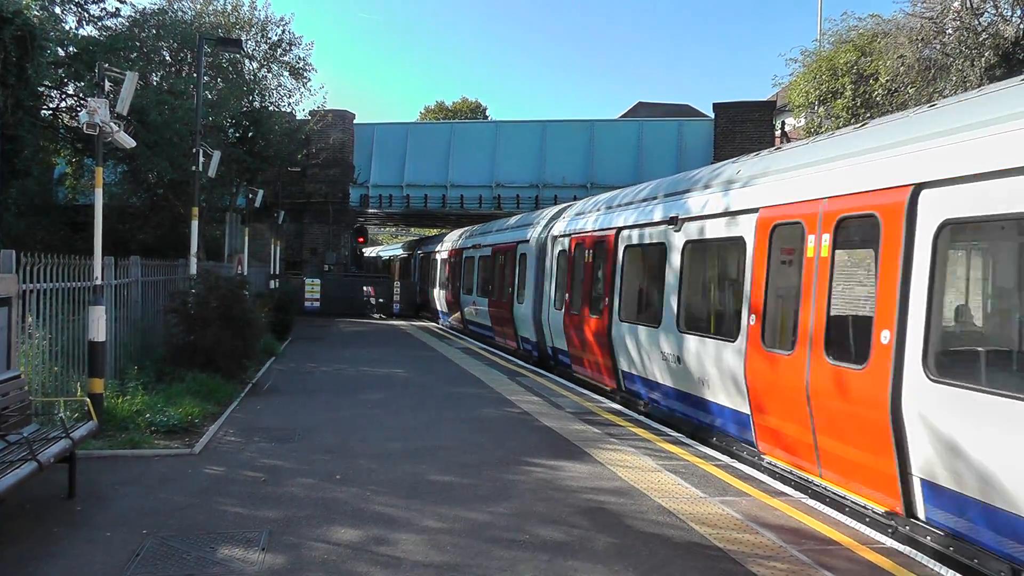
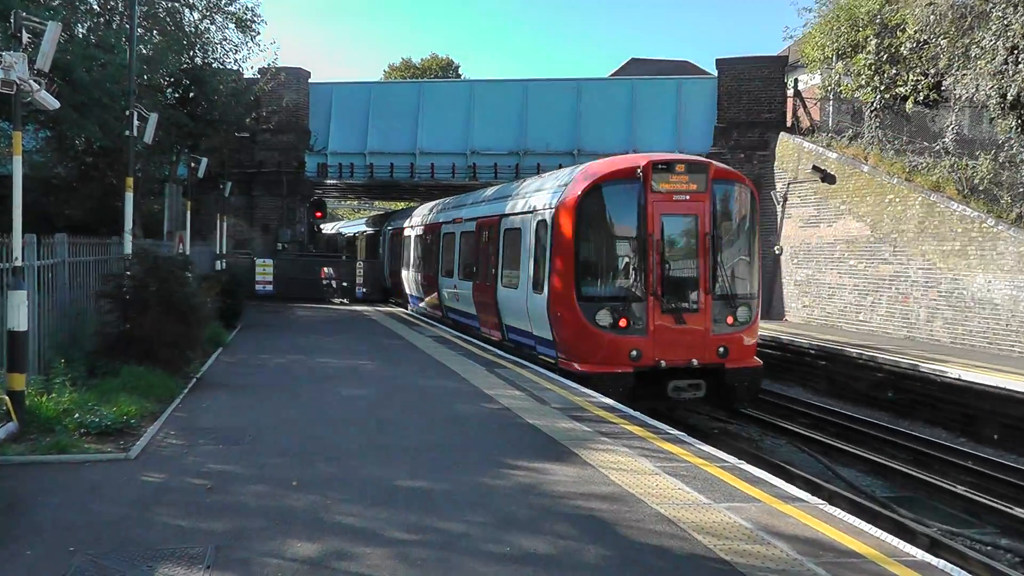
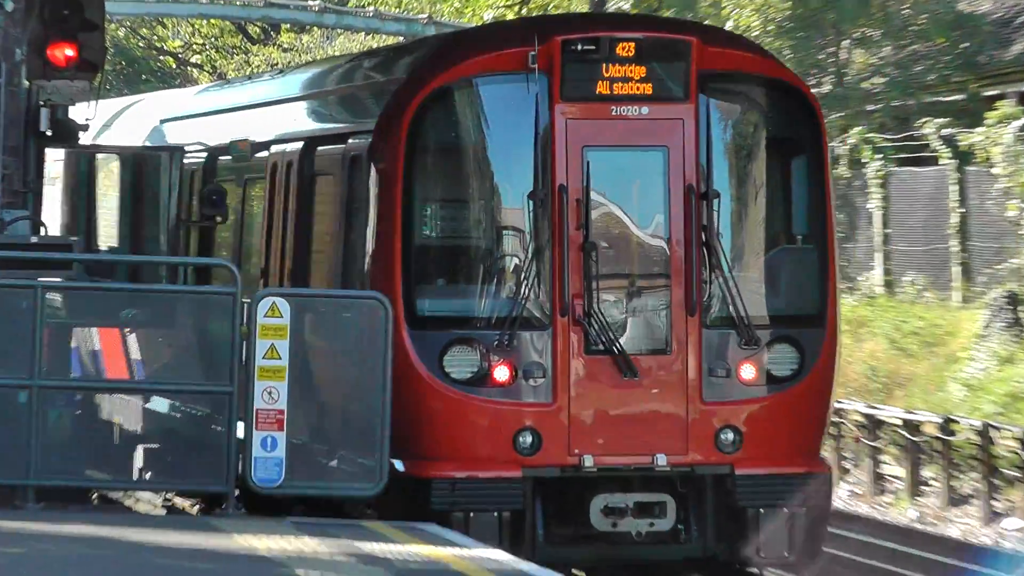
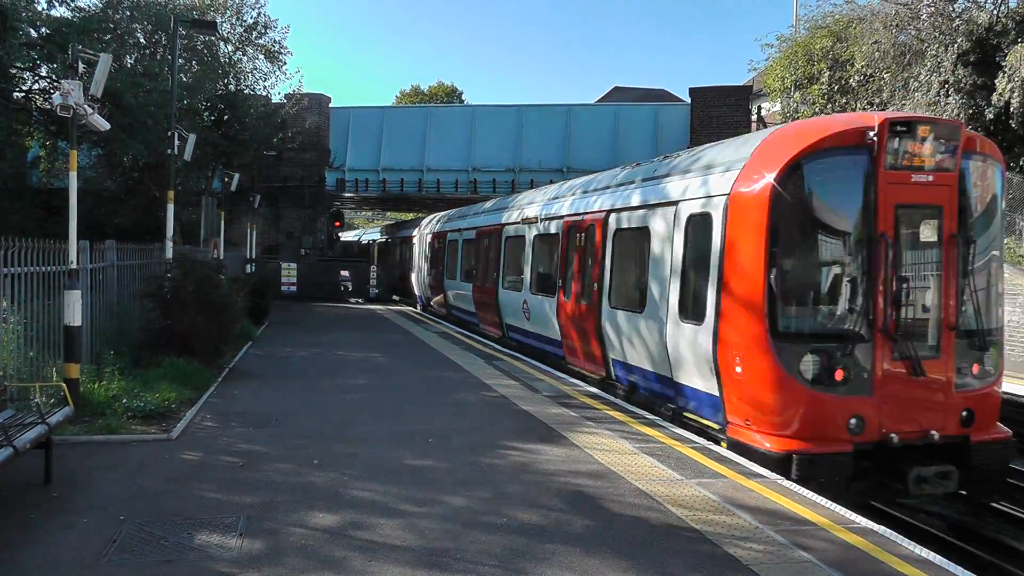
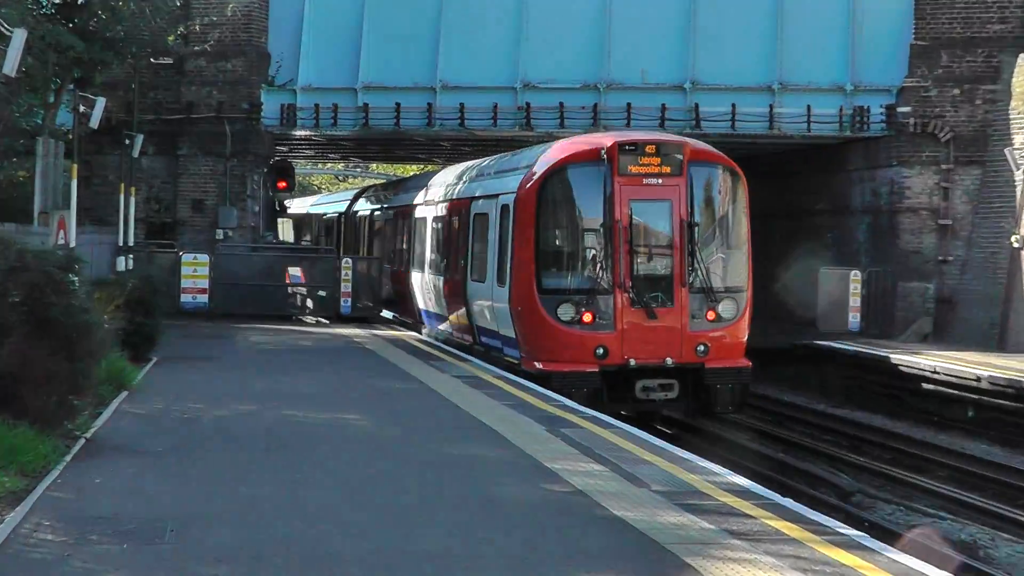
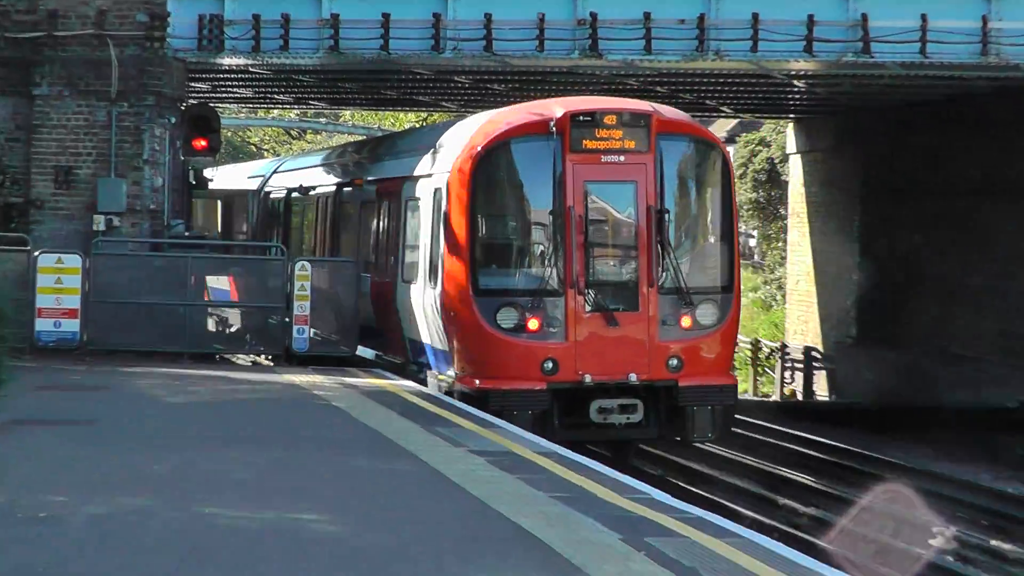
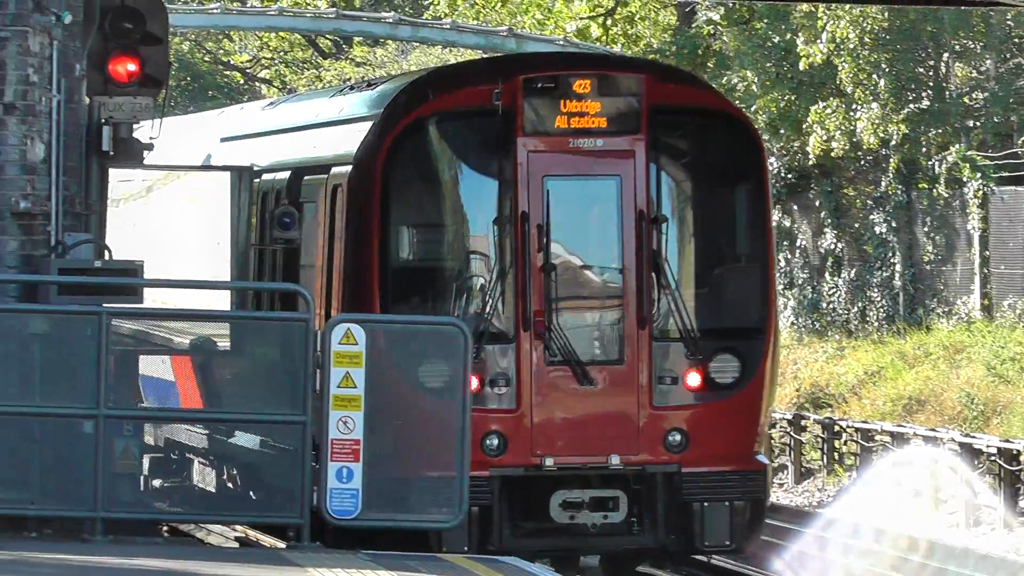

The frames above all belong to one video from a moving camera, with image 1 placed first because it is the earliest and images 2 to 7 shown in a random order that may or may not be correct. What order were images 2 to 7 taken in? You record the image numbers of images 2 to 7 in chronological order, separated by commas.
4, 2, 5, 6, 3, 7
